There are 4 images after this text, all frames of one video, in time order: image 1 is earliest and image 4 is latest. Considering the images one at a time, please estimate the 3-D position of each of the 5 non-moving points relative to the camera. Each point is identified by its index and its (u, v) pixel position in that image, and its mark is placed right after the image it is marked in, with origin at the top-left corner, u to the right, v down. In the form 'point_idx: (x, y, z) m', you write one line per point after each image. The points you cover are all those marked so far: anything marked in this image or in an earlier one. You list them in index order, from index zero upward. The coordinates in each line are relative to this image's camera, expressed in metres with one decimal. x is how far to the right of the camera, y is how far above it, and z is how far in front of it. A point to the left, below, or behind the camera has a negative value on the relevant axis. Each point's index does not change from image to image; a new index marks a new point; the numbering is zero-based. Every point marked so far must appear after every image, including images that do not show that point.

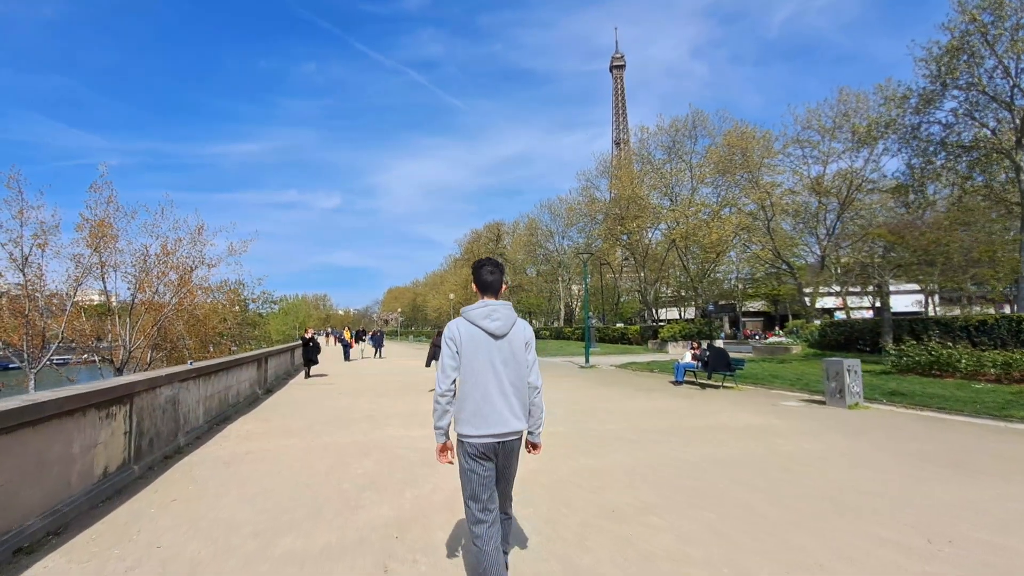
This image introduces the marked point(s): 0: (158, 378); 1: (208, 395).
0: (-4.3, -1.1, +7.6) m
1: (-5.0, -1.8, +10.3) m
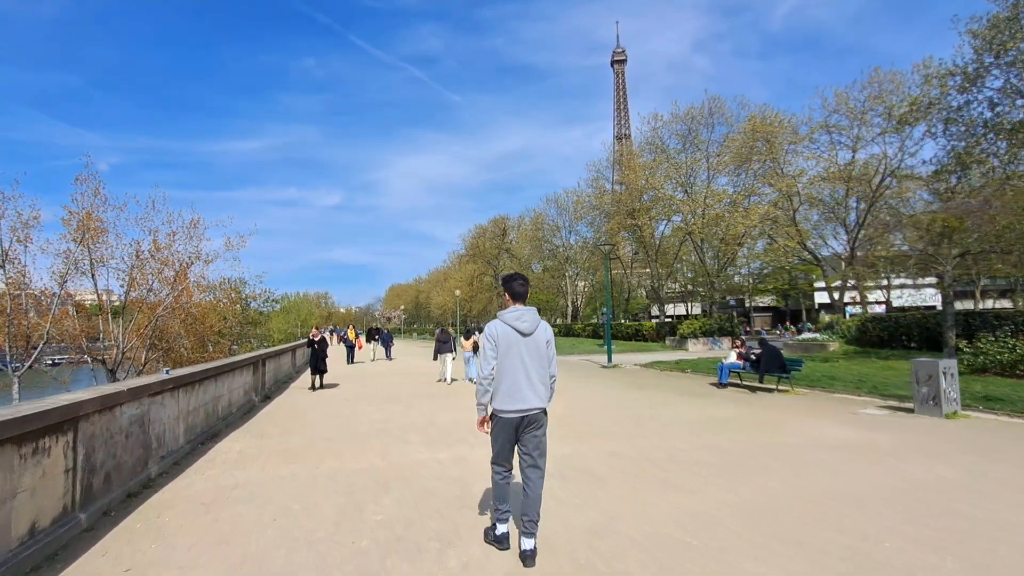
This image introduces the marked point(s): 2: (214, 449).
0: (-3.7, -1.0, +5.9) m
1: (-4.4, -1.7, +8.6) m
2: (-4.0, -2.2, +8.5) m
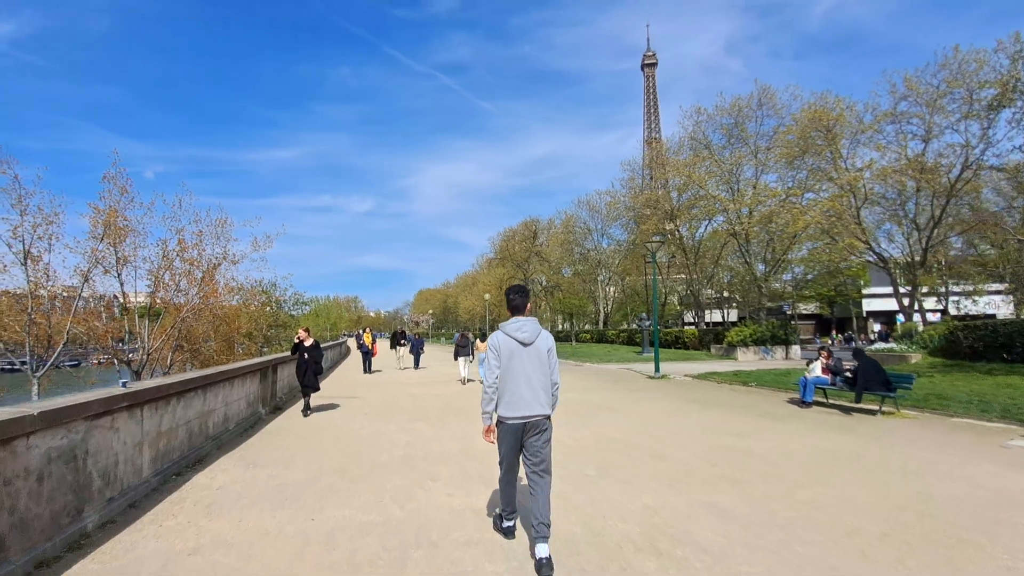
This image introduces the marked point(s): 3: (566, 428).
0: (-3.2, -0.9, +4.1) m
1: (-3.7, -1.6, +6.8) m
2: (-3.4, -2.1, +6.6) m
3: (+0.9, -2.3, +10.3) m
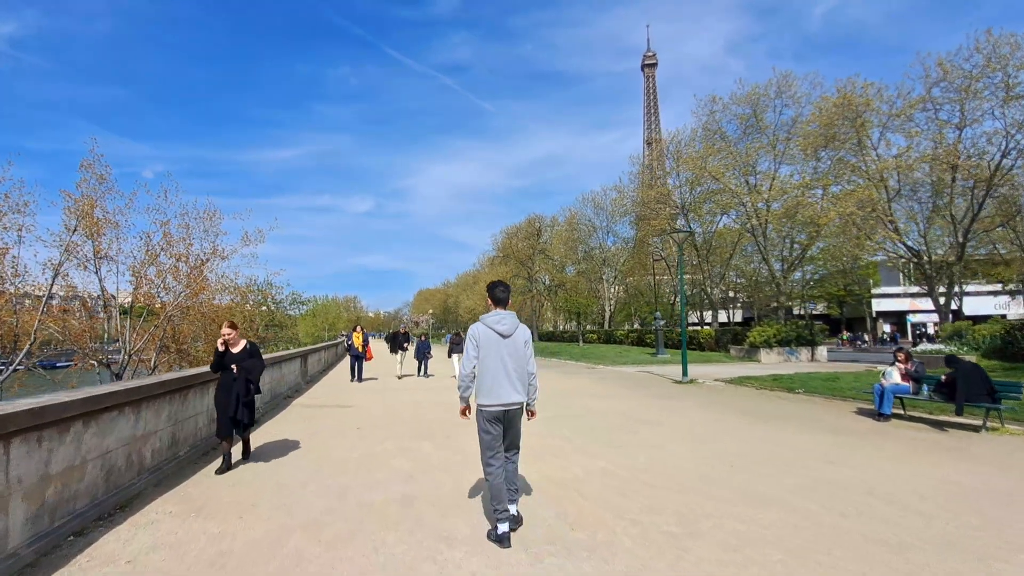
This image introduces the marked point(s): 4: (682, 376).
0: (-2.8, -0.7, +2.0) m
1: (-3.4, -1.4, +4.7) m
2: (-3.0, -1.9, +4.5) m
3: (+1.3, -2.1, +8.2) m
4: (+5.3, -2.8, +19.7) m
